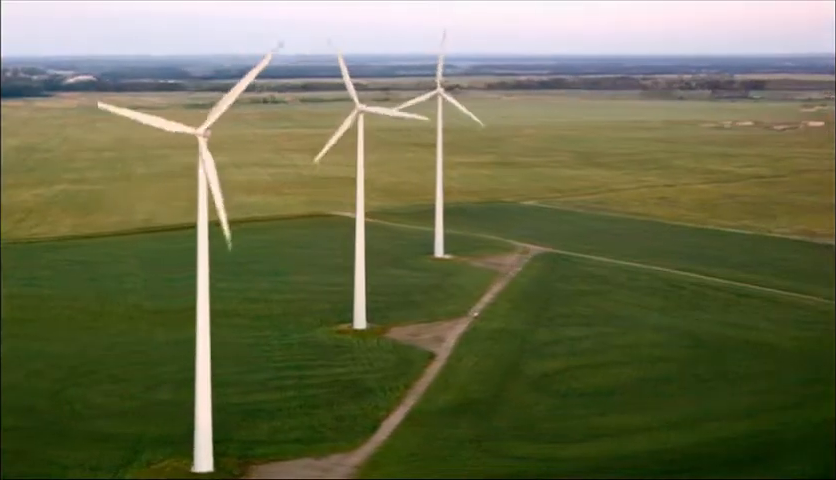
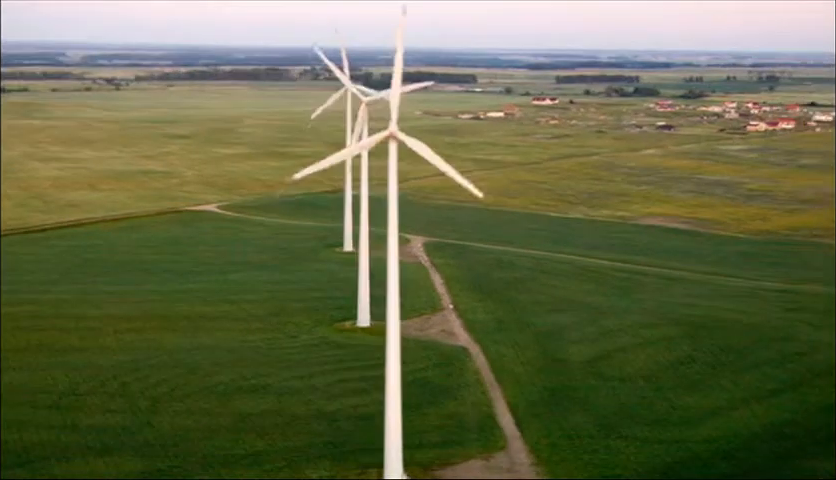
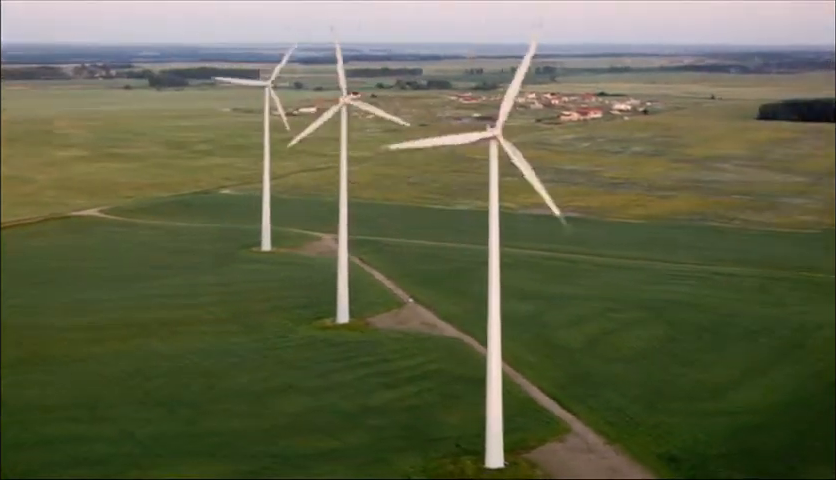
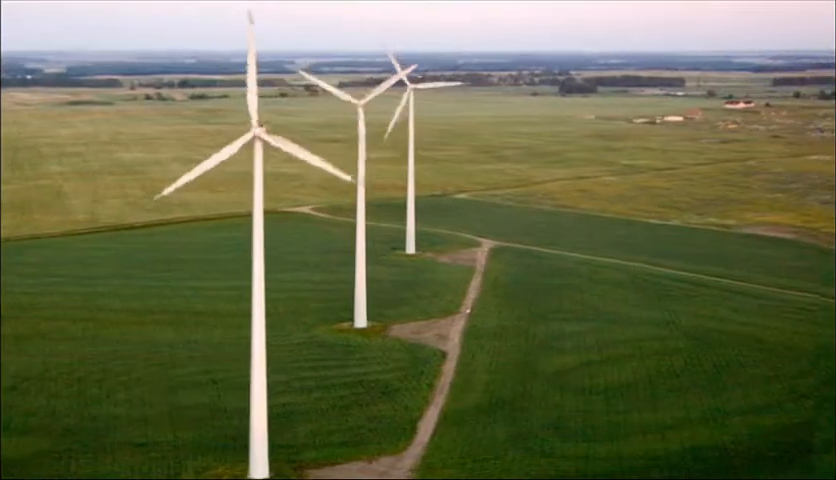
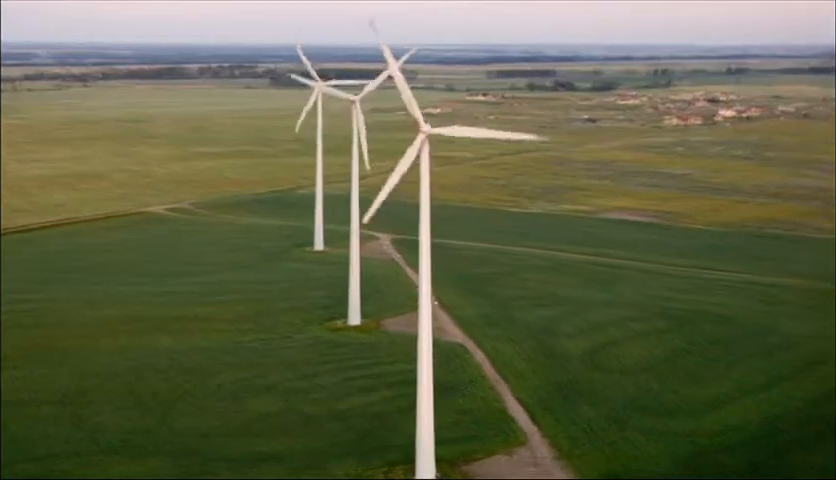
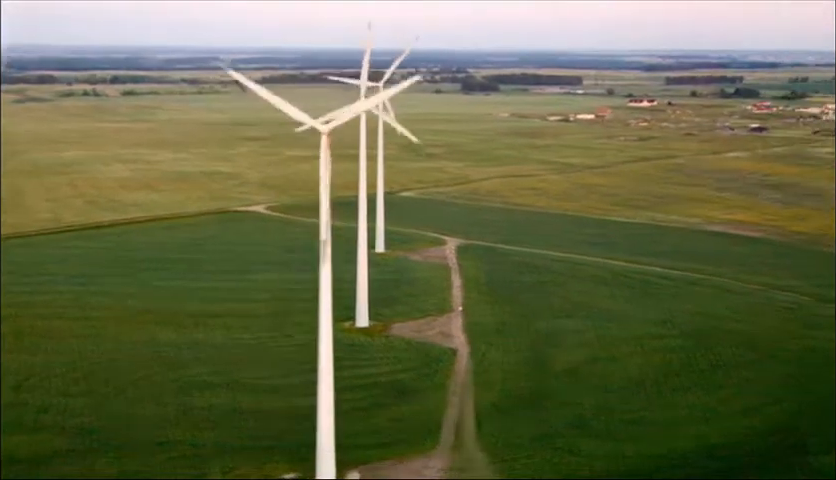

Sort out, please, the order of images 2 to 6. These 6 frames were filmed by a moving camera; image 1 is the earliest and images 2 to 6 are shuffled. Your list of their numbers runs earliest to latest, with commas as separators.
4, 6, 2, 5, 3
